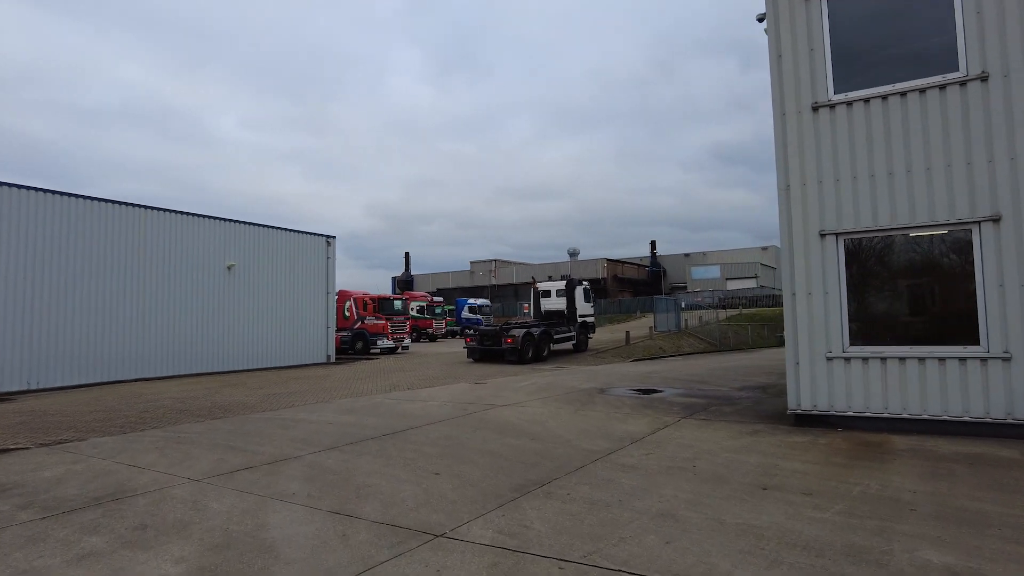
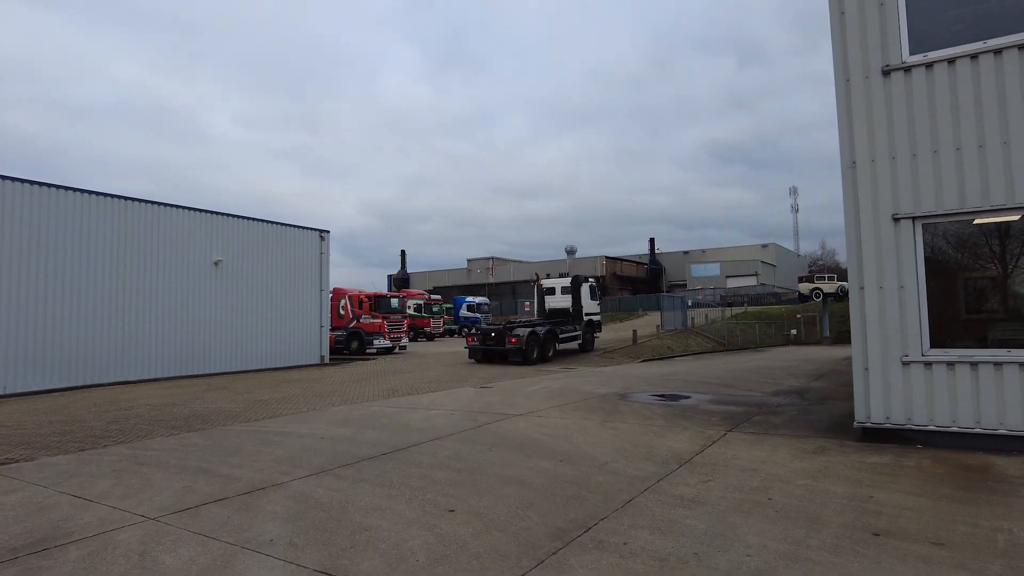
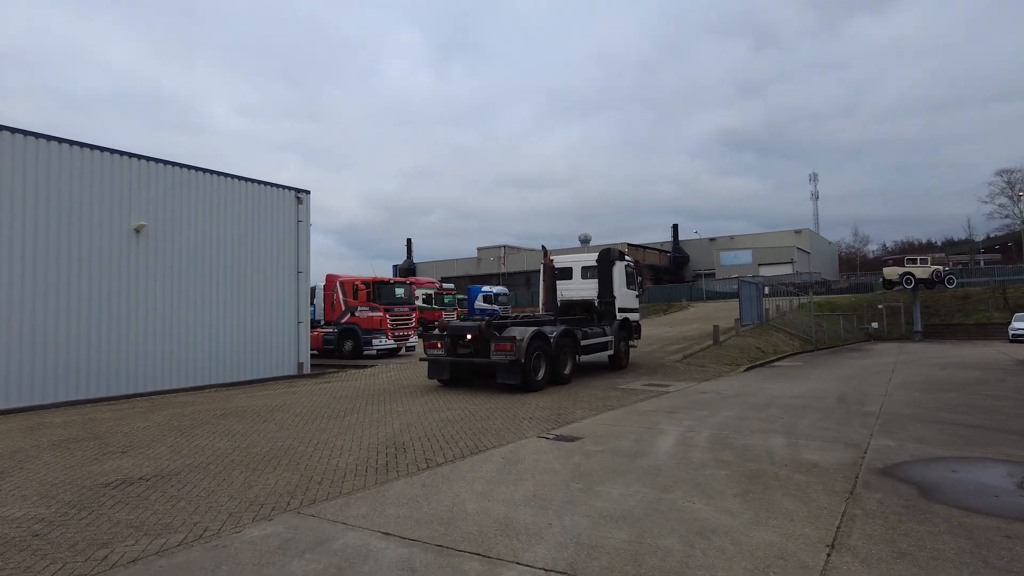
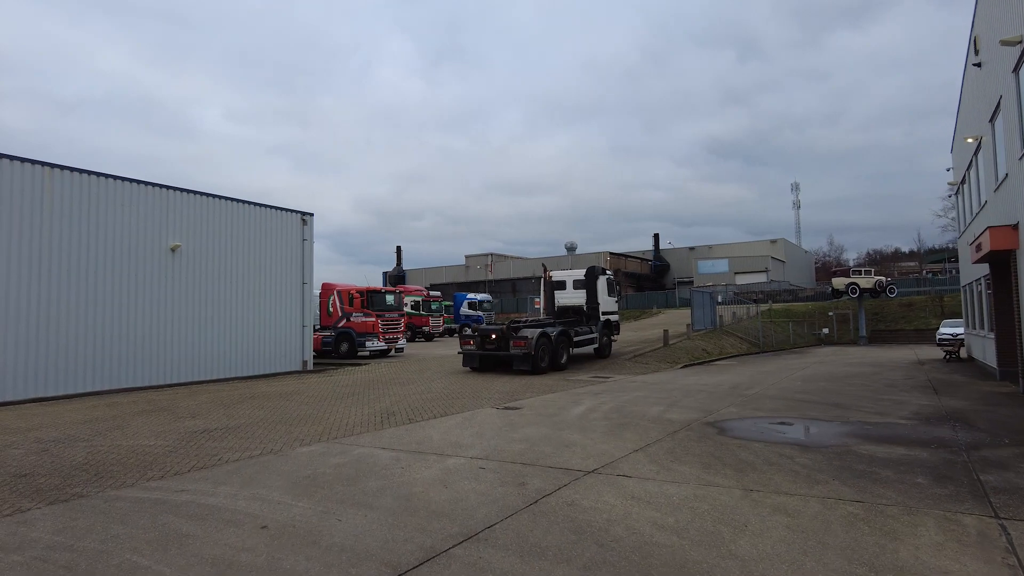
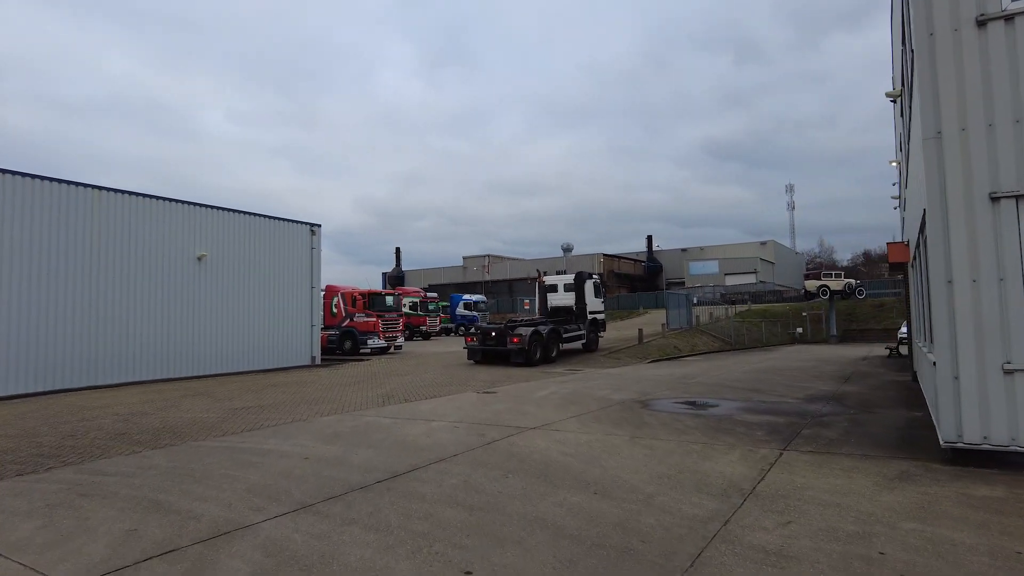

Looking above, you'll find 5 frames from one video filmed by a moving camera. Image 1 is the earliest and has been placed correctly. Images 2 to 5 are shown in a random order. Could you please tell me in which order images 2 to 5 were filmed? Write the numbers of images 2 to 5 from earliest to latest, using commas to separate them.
2, 5, 4, 3
